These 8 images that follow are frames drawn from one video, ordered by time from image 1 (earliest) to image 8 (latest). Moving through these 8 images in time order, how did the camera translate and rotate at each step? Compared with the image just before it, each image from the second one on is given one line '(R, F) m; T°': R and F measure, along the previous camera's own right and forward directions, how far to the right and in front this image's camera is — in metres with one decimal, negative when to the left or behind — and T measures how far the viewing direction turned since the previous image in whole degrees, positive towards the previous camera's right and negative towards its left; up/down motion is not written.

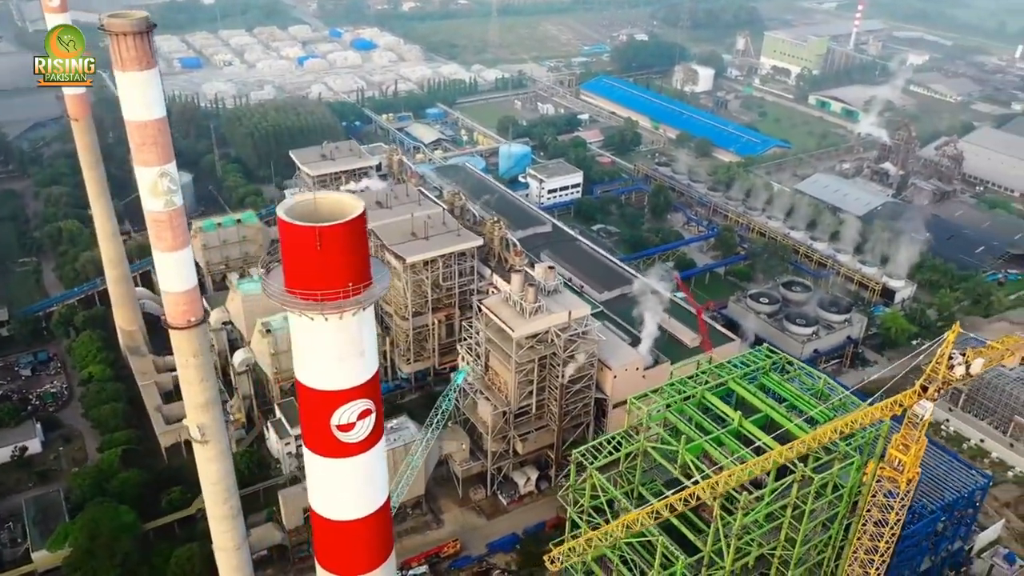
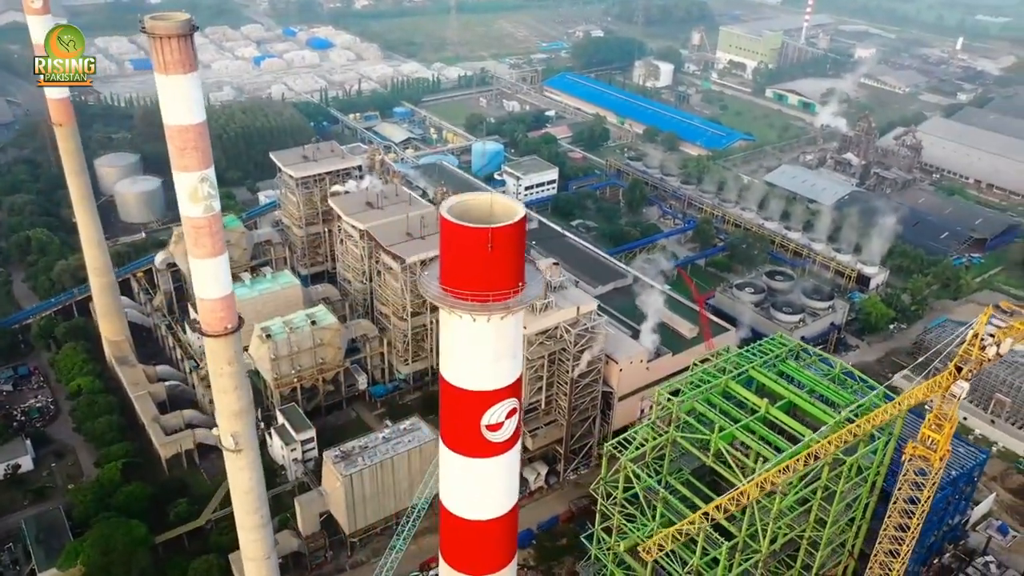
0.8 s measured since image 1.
(-2.4, 0.0) m; +4°
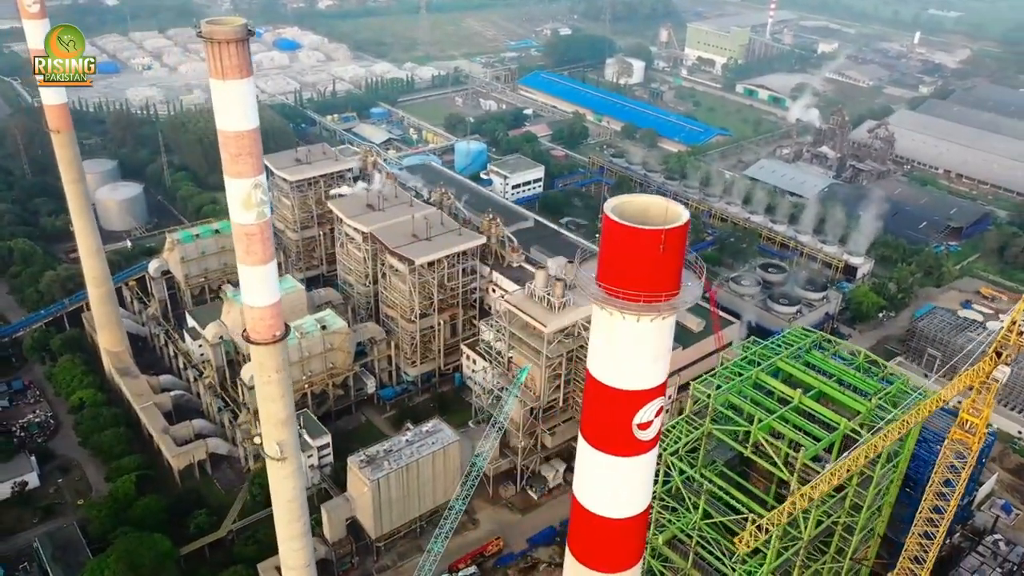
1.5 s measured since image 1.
(-2.3, 0.0) m; +3°
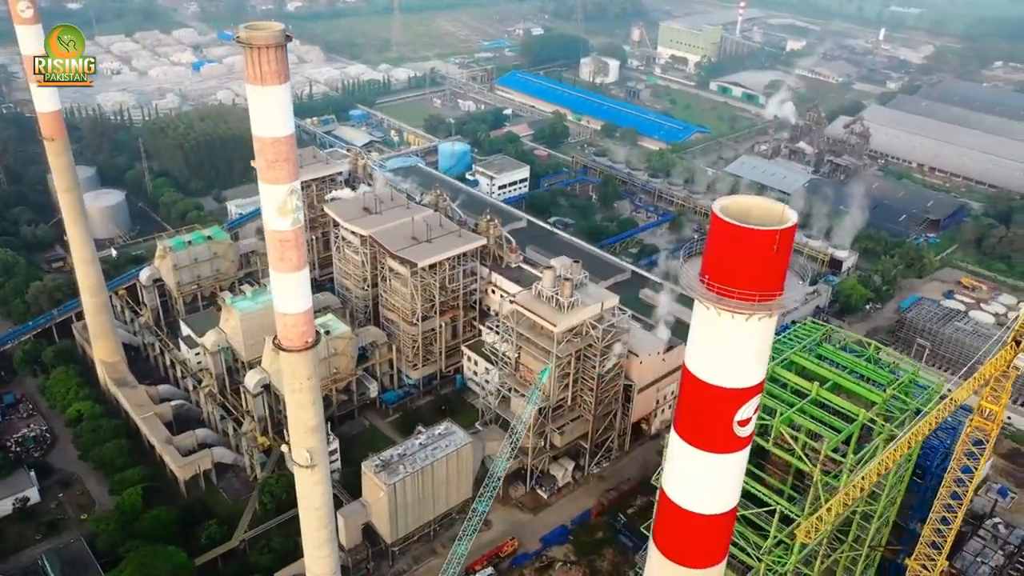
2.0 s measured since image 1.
(-1.7, 0.0) m; +2°
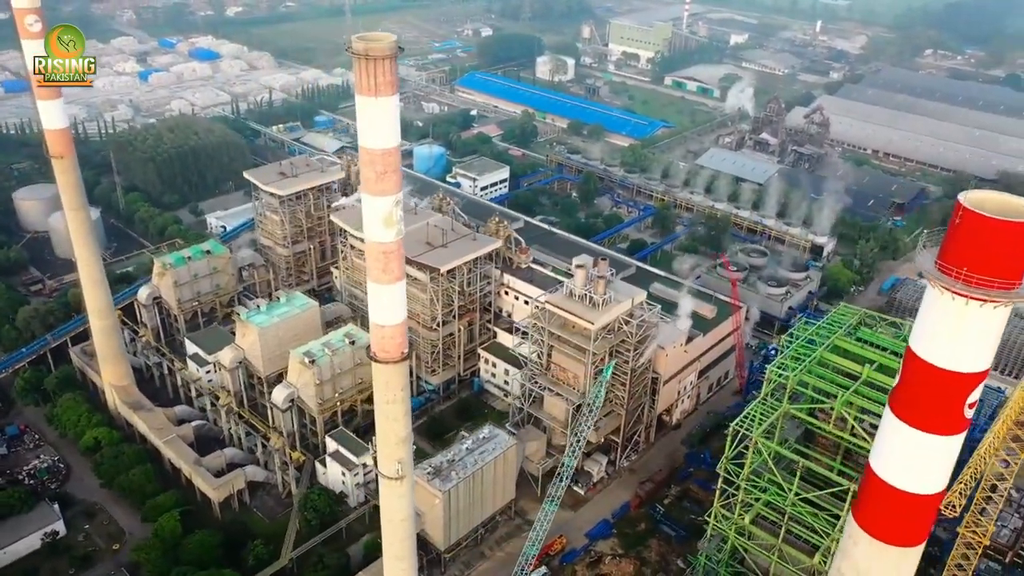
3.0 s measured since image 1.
(-4.0, 0.0) m; +5°
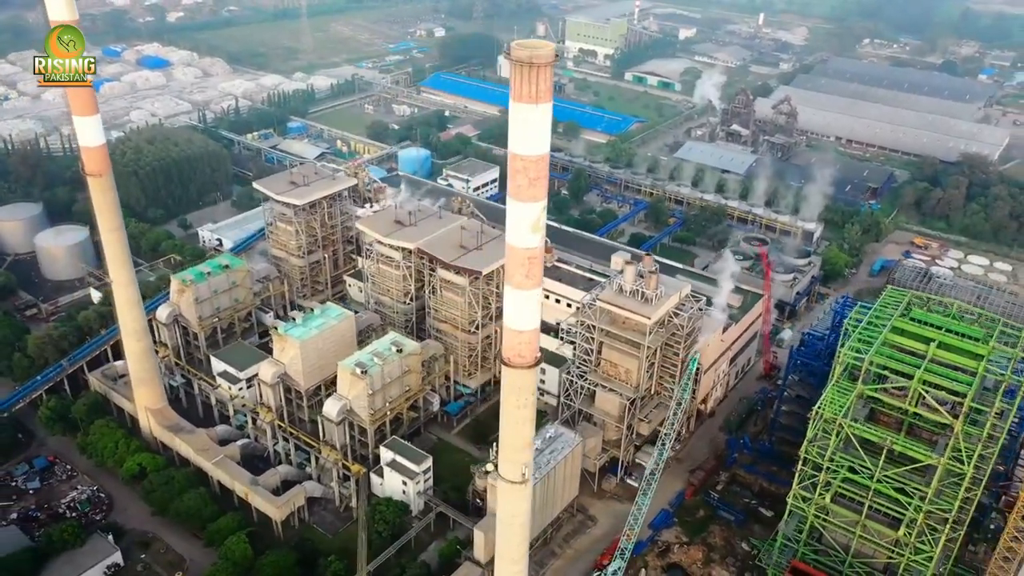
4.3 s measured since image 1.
(-4.9, 0.0) m; +5°
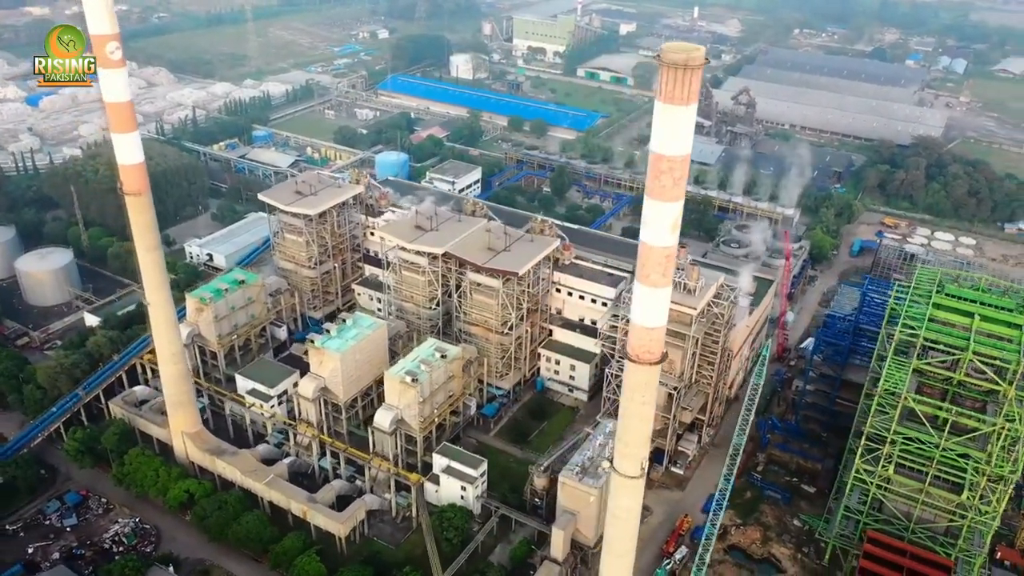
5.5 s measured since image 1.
(-5.0, 0.0) m; +6°
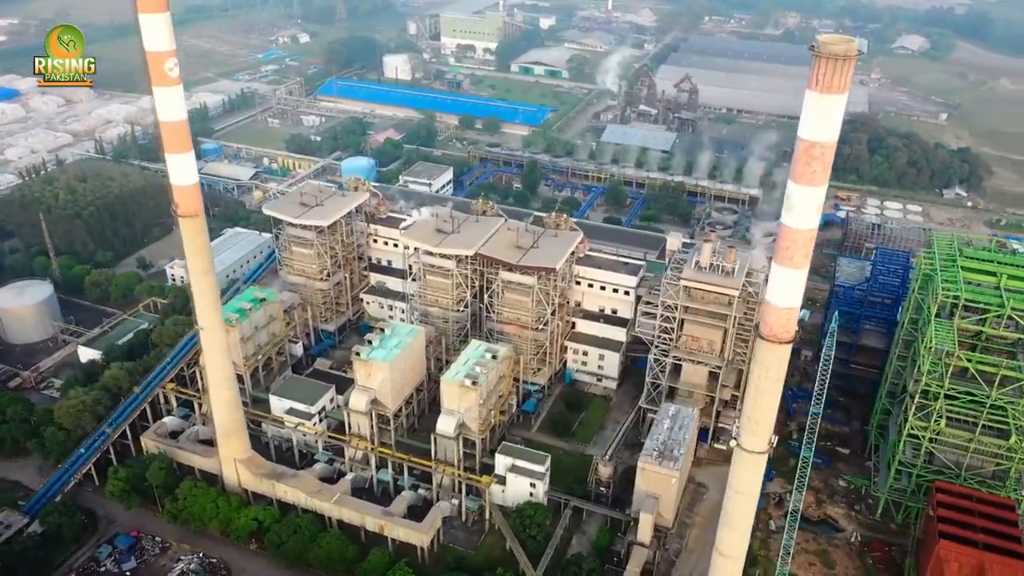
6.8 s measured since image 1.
(-6.2, +0.1) m; +7°
